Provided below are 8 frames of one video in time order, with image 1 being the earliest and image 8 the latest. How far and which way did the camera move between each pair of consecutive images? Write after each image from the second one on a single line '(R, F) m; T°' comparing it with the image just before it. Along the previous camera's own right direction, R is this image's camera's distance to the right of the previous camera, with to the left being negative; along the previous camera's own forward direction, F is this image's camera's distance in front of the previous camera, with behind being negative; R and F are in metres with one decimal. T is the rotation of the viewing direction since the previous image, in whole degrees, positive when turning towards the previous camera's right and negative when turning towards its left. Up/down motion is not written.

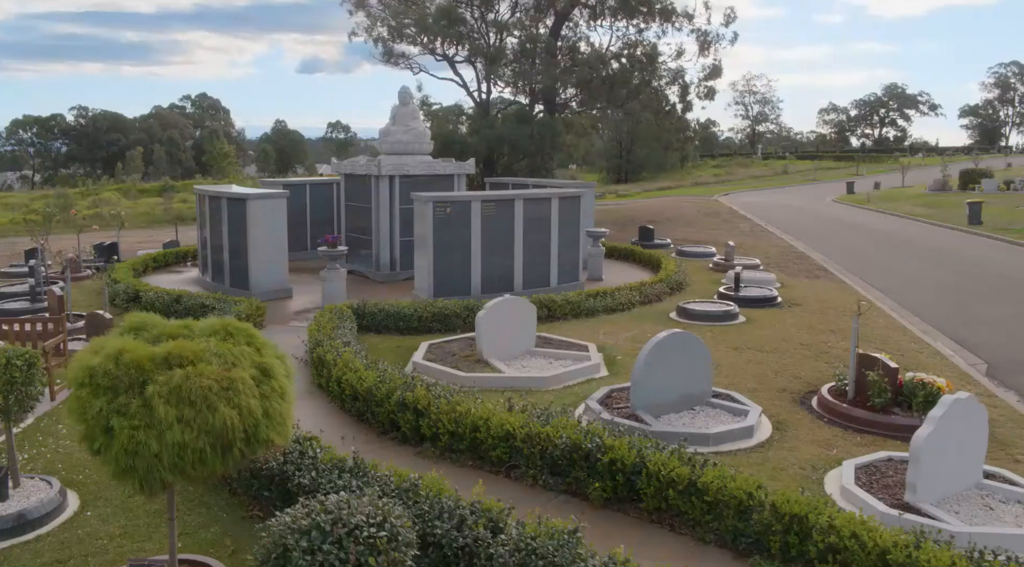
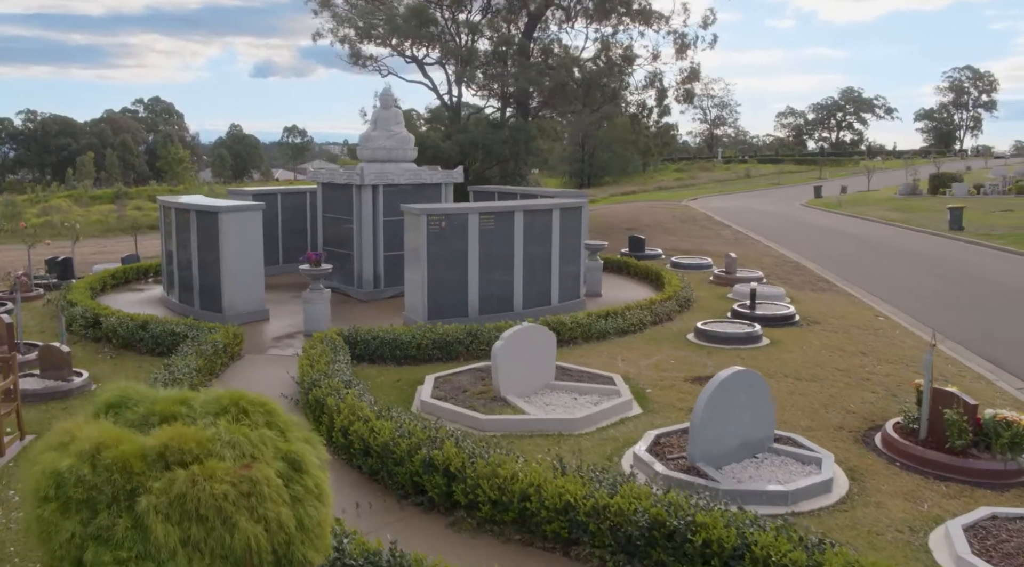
(-0.7, +1.2) m; +3°
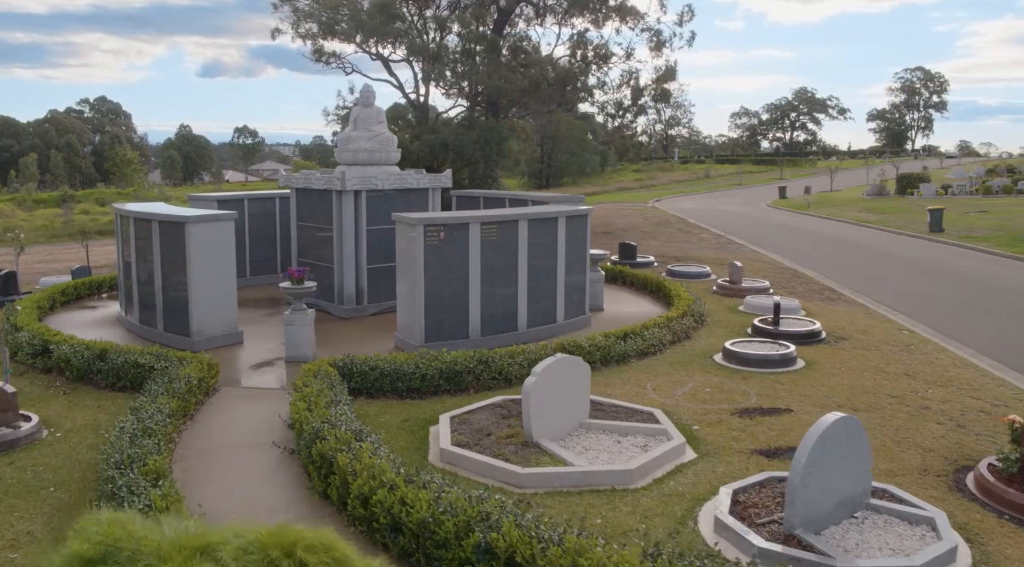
(-0.8, +1.3) m; +3°
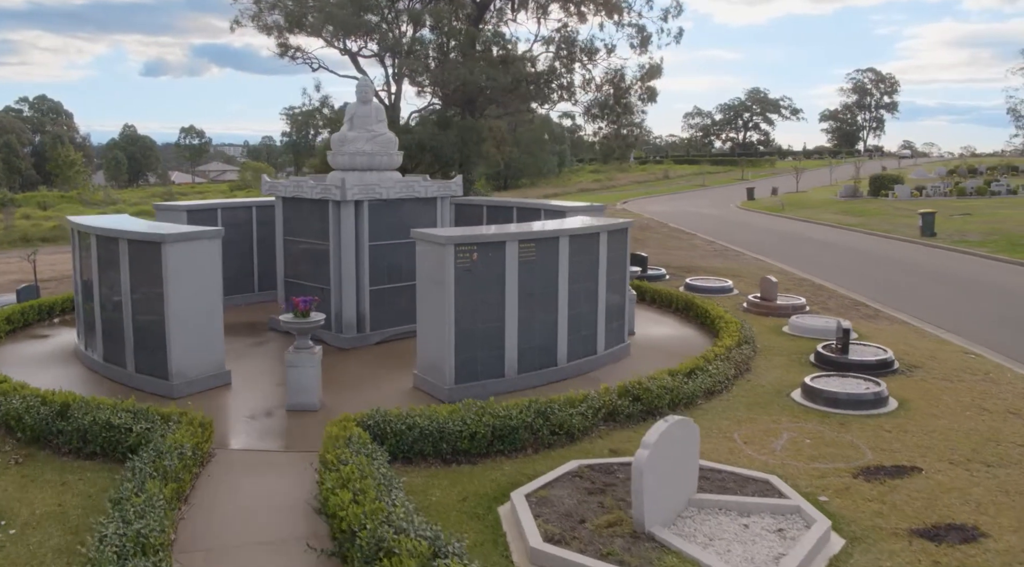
(-1.2, +1.9) m; +3°
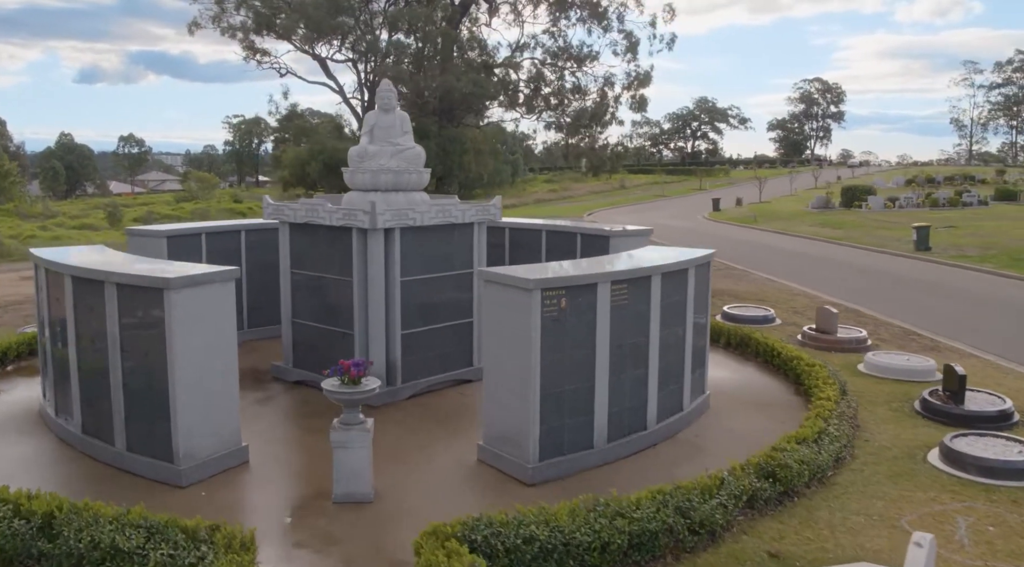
(-1.6, +2.0) m; +4°
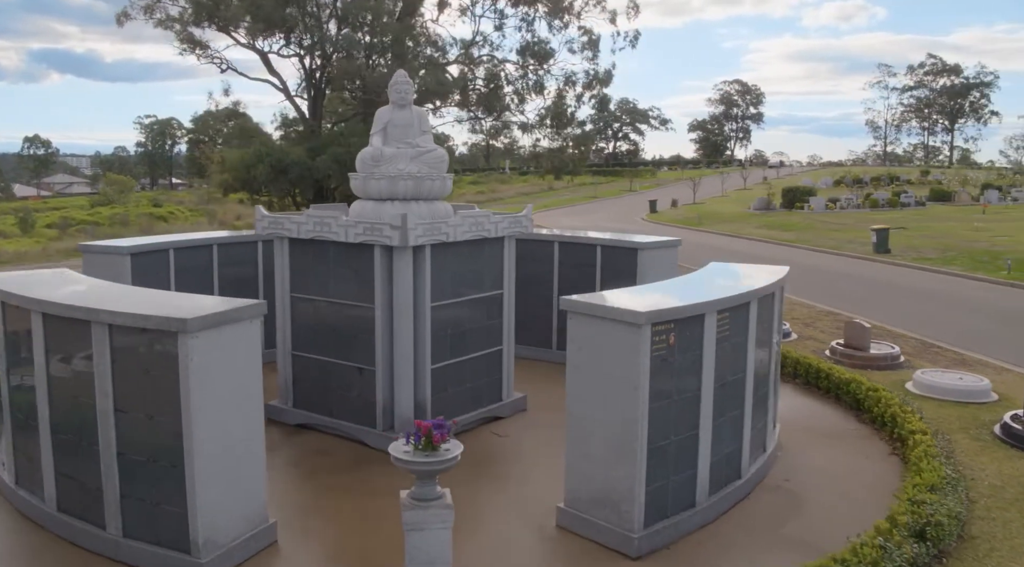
(-1.5, +1.5) m; +5°
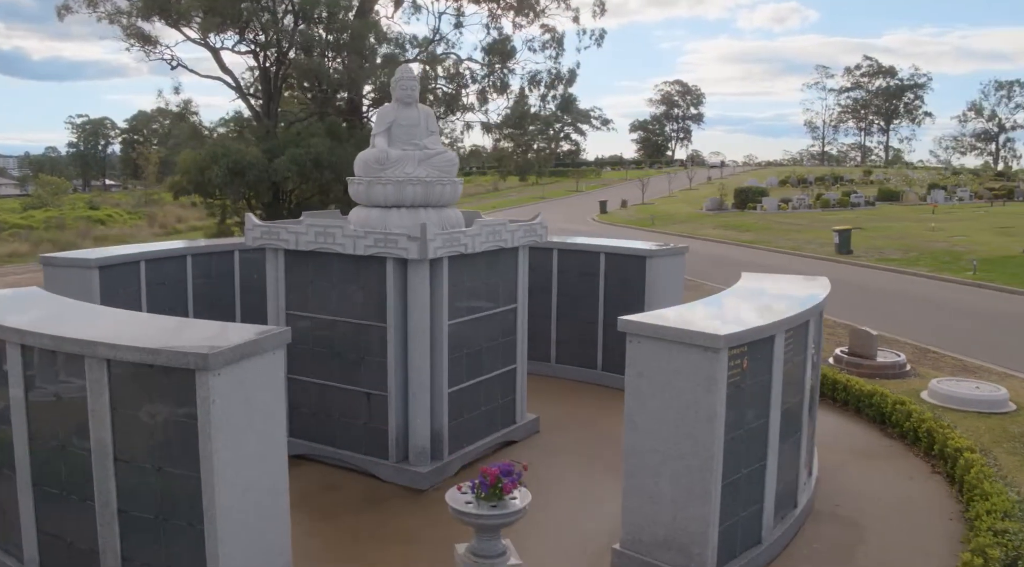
(-0.9, +0.8) m; +4°
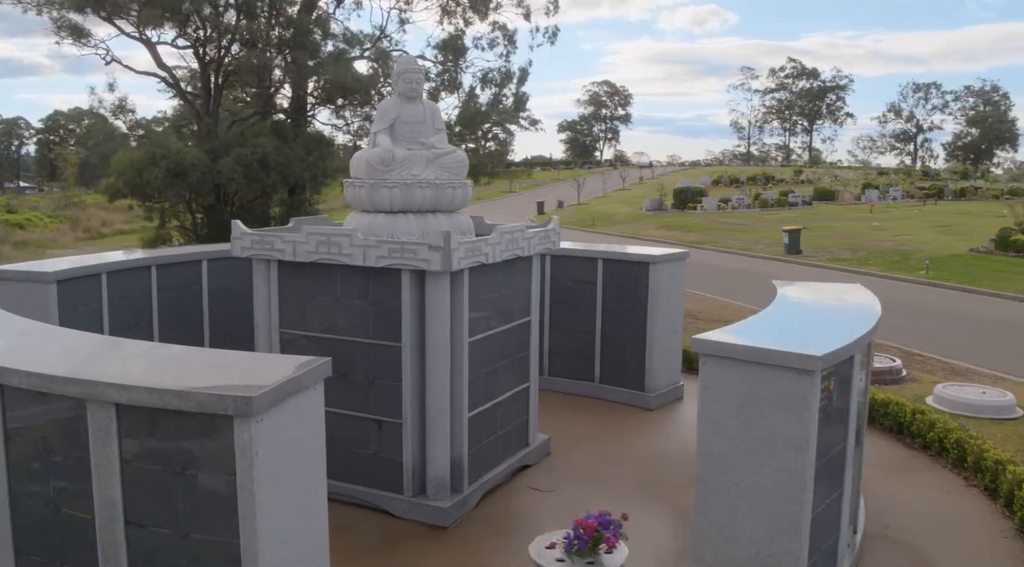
(-0.9, +0.8) m; +5°
